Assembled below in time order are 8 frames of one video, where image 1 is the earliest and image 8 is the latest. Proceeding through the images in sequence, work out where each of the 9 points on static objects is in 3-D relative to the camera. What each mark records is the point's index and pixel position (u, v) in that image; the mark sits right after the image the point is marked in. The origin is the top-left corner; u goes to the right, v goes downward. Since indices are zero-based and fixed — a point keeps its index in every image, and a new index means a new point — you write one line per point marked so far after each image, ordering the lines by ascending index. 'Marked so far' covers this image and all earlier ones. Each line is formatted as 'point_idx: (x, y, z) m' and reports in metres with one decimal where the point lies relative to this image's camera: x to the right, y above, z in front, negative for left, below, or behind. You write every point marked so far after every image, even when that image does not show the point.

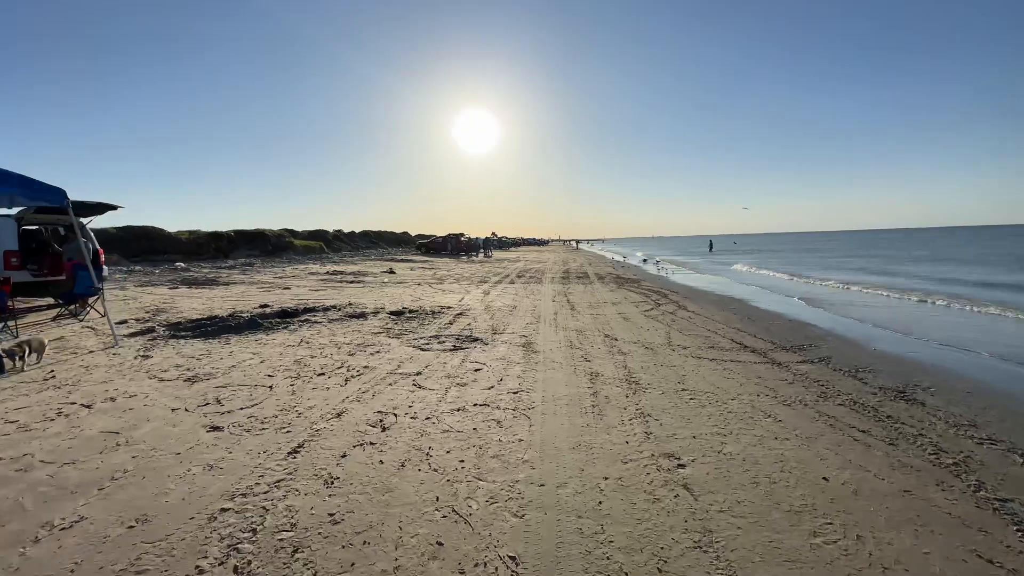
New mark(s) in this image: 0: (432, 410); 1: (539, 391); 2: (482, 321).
0: (-1.0, -1.5, +5.3) m
1: (+0.4, -1.4, +6.1) m
2: (-0.8, -0.8, +11.3) m
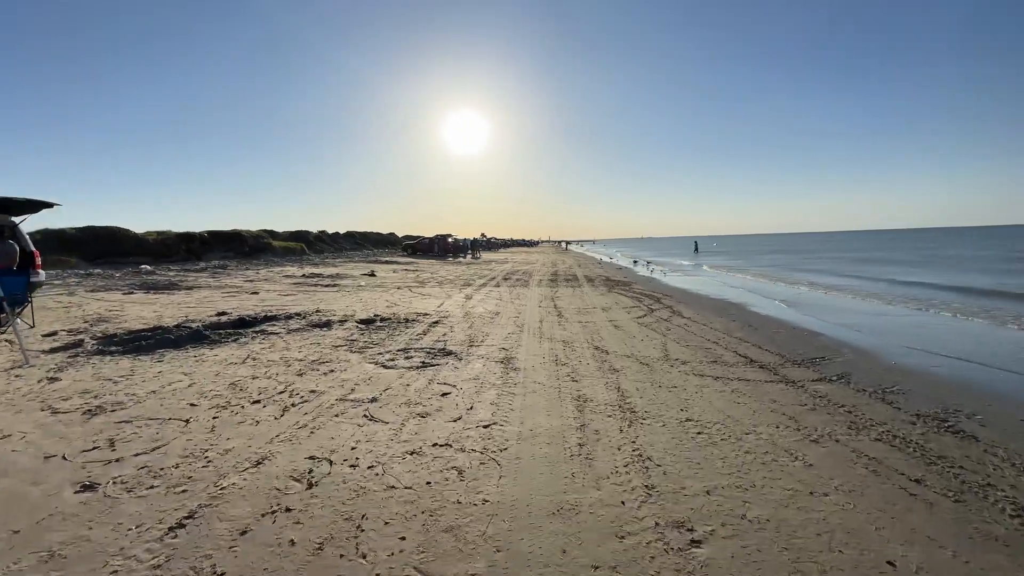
0: (-1.3, -1.6, +4.3) m
1: (0.0, -1.5, +5.1) m
2: (-1.2, -1.0, +10.2) m
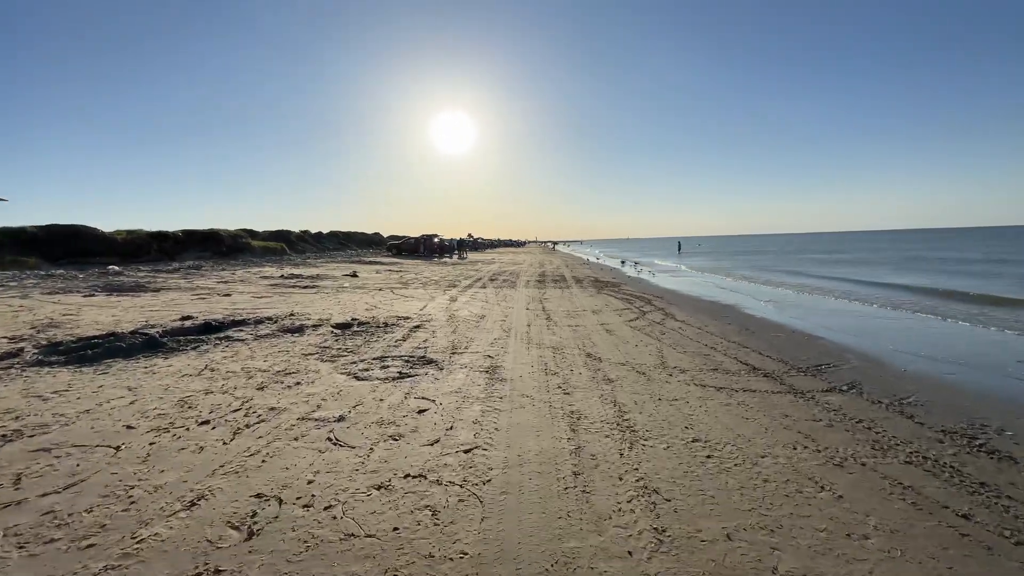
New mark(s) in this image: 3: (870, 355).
0: (-1.4, -1.6, +3.6) m
1: (-0.1, -1.6, +4.4) m
2: (-1.5, -1.0, +9.5) m
3: (+6.6, -1.2, +8.3) m
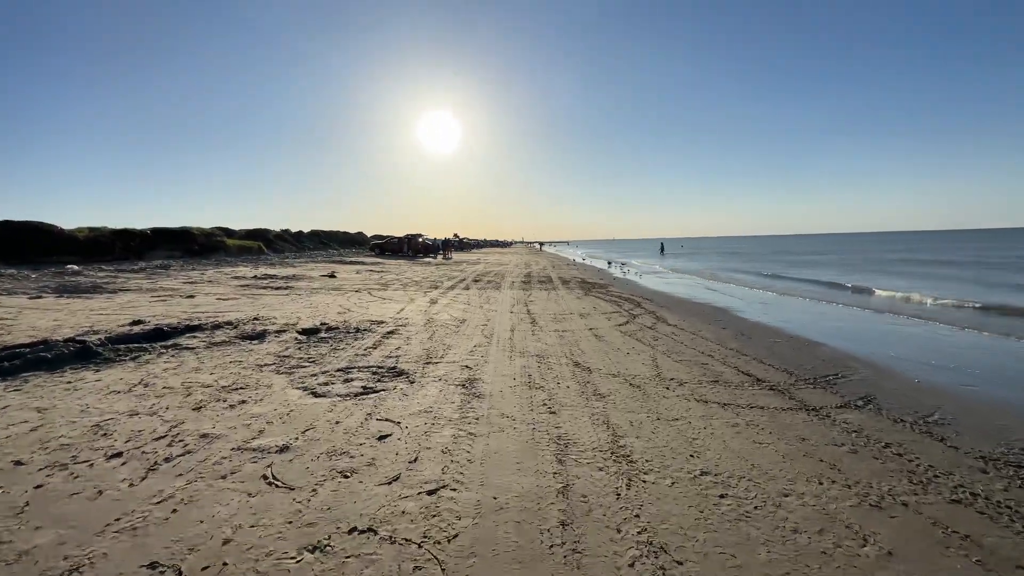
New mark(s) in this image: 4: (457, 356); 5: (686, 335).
0: (-1.6, -1.7, +2.8) m
1: (-0.3, -1.6, +3.7) m
2: (-1.9, -1.1, +8.7) m
3: (+6.3, -1.3, +7.7) m
4: (-1.0, -1.2, +7.8) m
5: (+3.8, -1.0, +9.7) m
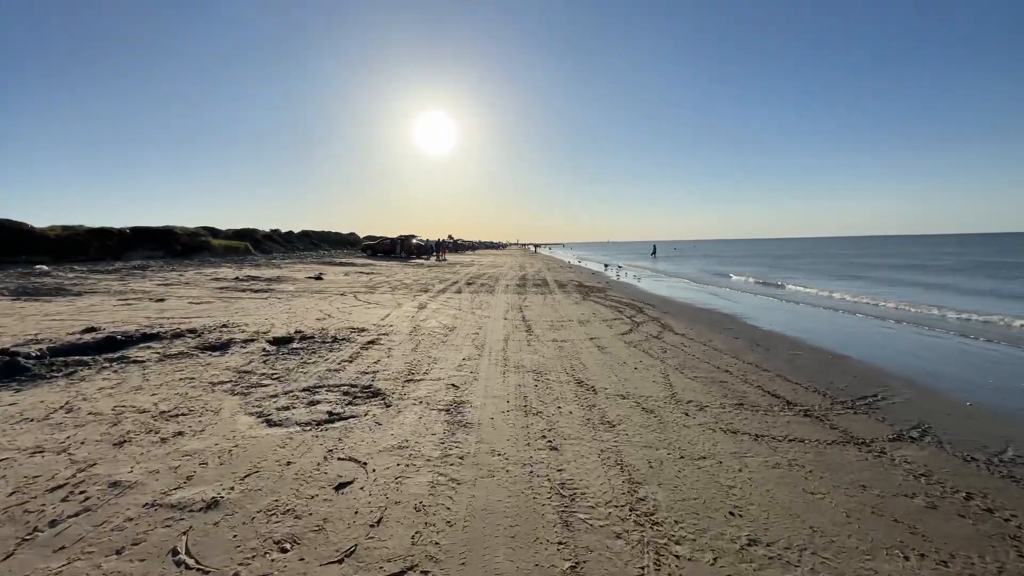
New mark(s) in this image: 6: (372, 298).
0: (-1.6, -1.8, +1.9) m
1: (-0.4, -1.7, +2.8) m
2: (-2.0, -1.2, +7.8) m
3: (+6.2, -1.4, +6.9) m
4: (-1.1, -1.3, +6.9) m
5: (+3.6, -1.1, +8.8) m
6: (-4.9, -0.3, +15.8) m
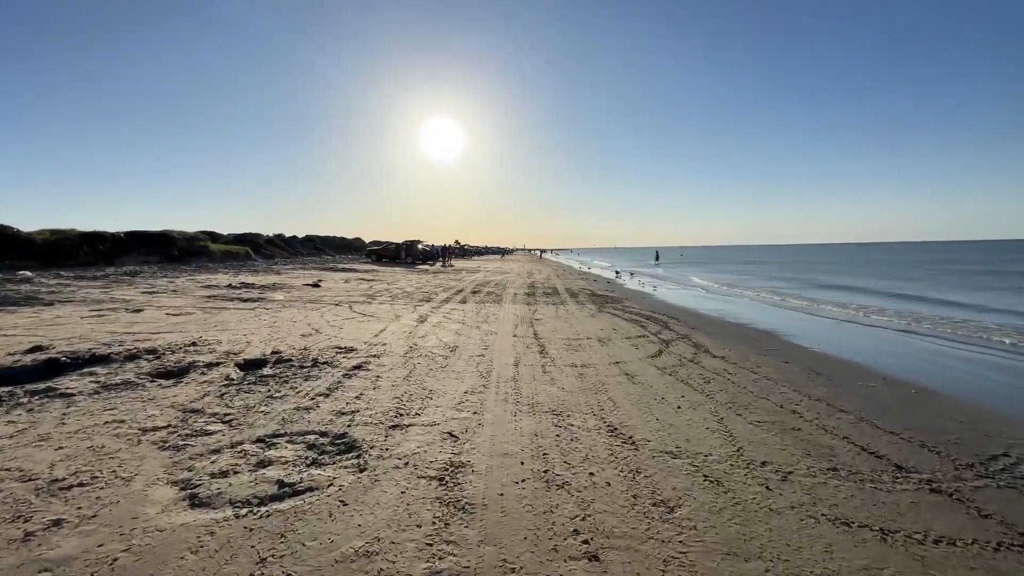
0: (-1.5, -1.9, +0.5) m
1: (-0.3, -1.9, +1.4) m
2: (-1.8, -1.4, +6.4) m
3: (+6.3, -1.7, +5.4) m
4: (-0.9, -1.5, +5.5) m
5: (+3.8, -1.4, +7.4) m
6: (-4.6, -0.7, +14.5) m
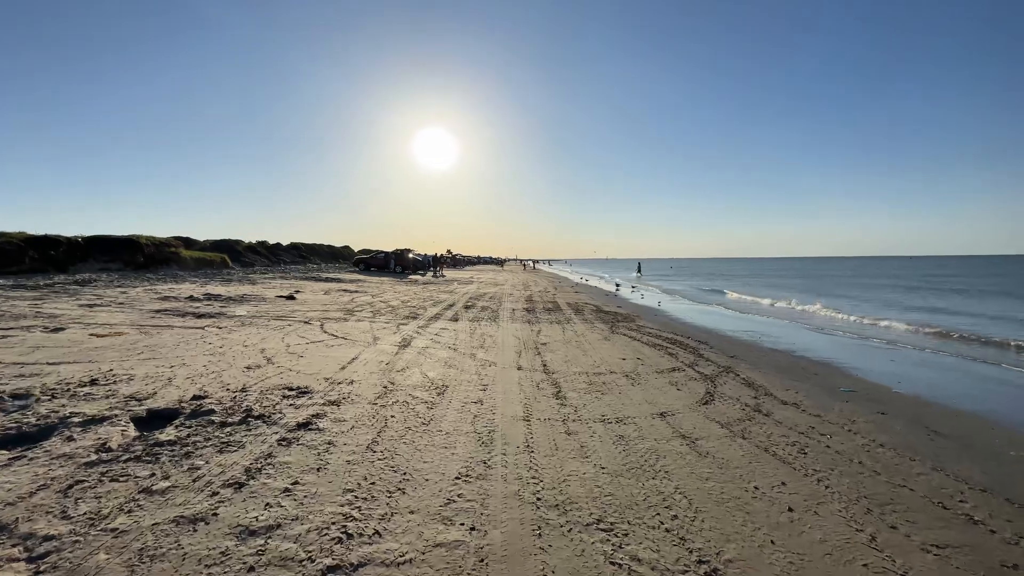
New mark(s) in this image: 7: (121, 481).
0: (-1.3, -2.1, -1.7) m
1: (0.0, -2.0, -0.8) m
2: (-1.6, -1.7, +4.3) m
3: (+6.5, -2.0, +3.4) m
4: (-0.7, -1.8, +3.4) m
5: (+4.0, -1.8, +5.3) m
6: (-4.6, -1.1, +12.3) m
7: (-3.4, -1.7, +4.0) m
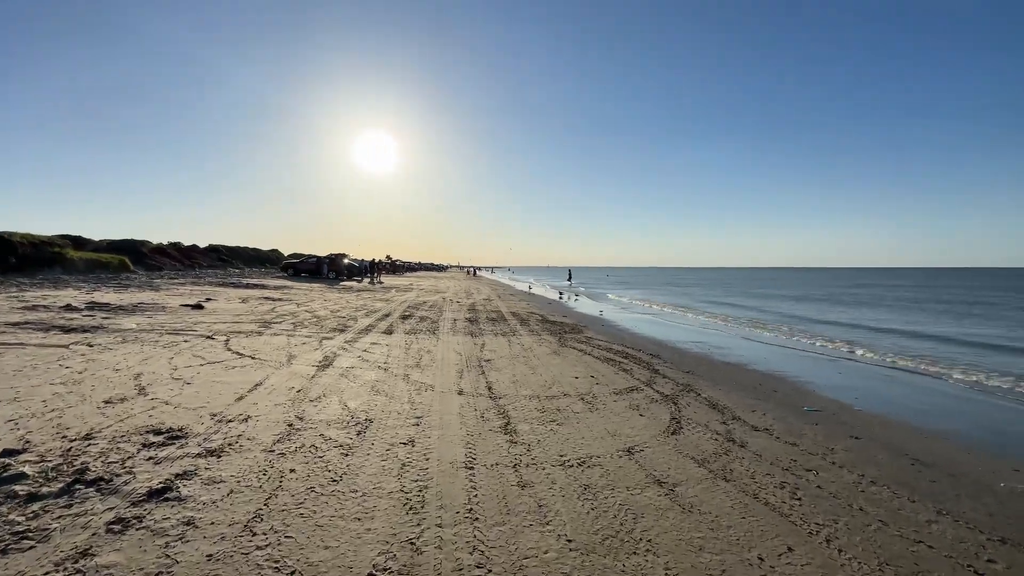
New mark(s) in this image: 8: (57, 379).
0: (-0.9, -2.1, -2.9) m
1: (+0.2, -2.1, -1.9) m
2: (-2.1, -1.8, +2.9) m
3: (+6.1, -2.2, +3.1) m
4: (-1.0, -1.9, +2.1) m
5: (+3.3, -1.9, +4.6) m
6: (-6.0, -1.3, +10.5) m
7: (-3.8, -1.8, +2.4) m
8: (-7.1, -1.4, +7.1) m
